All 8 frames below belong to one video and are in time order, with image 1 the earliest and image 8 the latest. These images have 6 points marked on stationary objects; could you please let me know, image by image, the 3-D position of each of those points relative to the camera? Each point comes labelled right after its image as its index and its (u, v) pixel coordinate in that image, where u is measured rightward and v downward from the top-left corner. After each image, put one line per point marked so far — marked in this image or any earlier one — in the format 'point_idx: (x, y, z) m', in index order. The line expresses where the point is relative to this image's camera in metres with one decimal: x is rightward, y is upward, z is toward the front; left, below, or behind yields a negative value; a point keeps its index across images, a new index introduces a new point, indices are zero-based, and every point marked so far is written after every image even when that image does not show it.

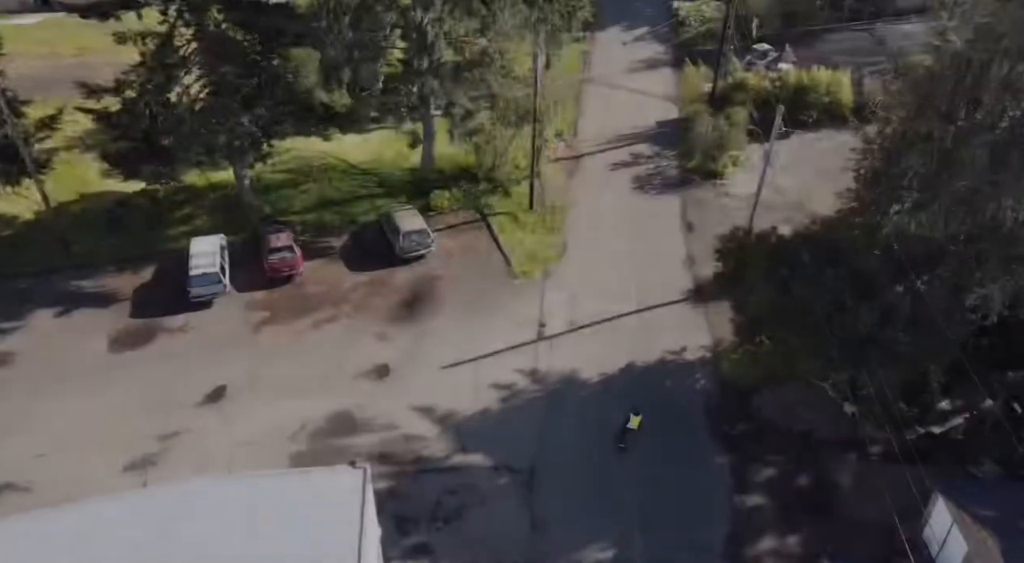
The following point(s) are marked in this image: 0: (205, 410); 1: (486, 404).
0: (-7.8, -3.3, +18.3) m
1: (-0.7, -3.2, +18.7) m
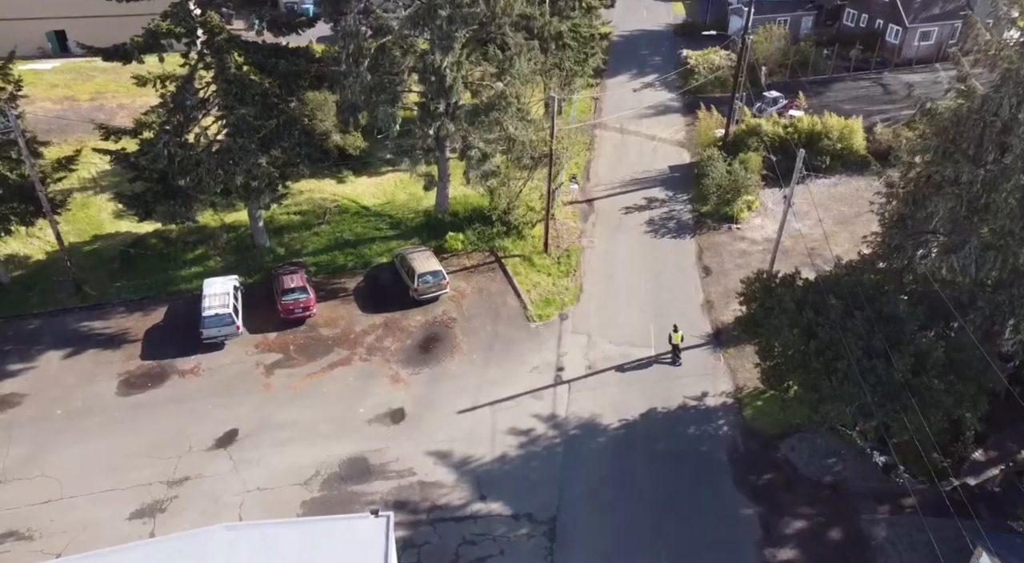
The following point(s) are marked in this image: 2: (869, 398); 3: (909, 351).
0: (-7.3, -4.3, +17.8) m
1: (-0.2, -4.3, +18.2) m
2: (+7.6, -2.5, +15.3) m
3: (+8.4, -1.5, +15.3) m
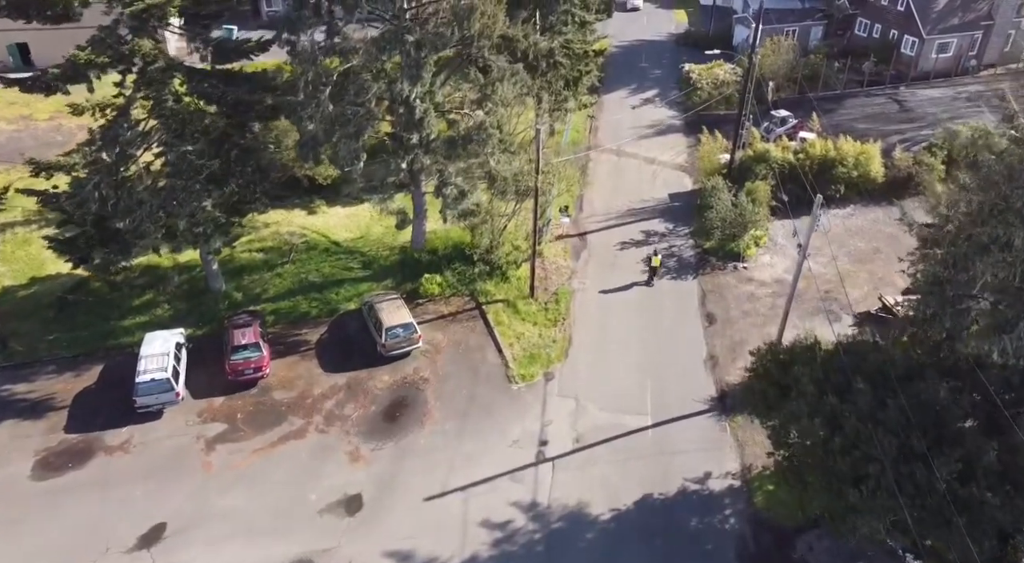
0: (-8.0, -5.8, +15.2) m
1: (-0.8, -5.8, +15.6) m
2: (+7.0, -4.1, +12.7) m
3: (+7.8, -3.1, +12.7) m
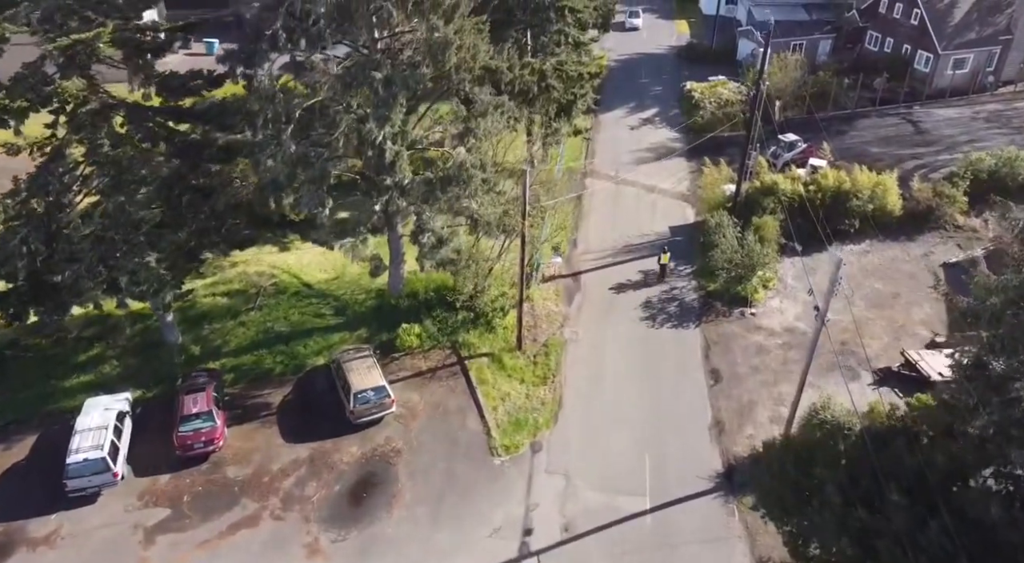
0: (-8.4, -7.3, +13.1) m
1: (-1.3, -7.4, +13.5) m
2: (+6.5, -5.6, +10.6) m
3: (+7.4, -4.6, +10.6) m
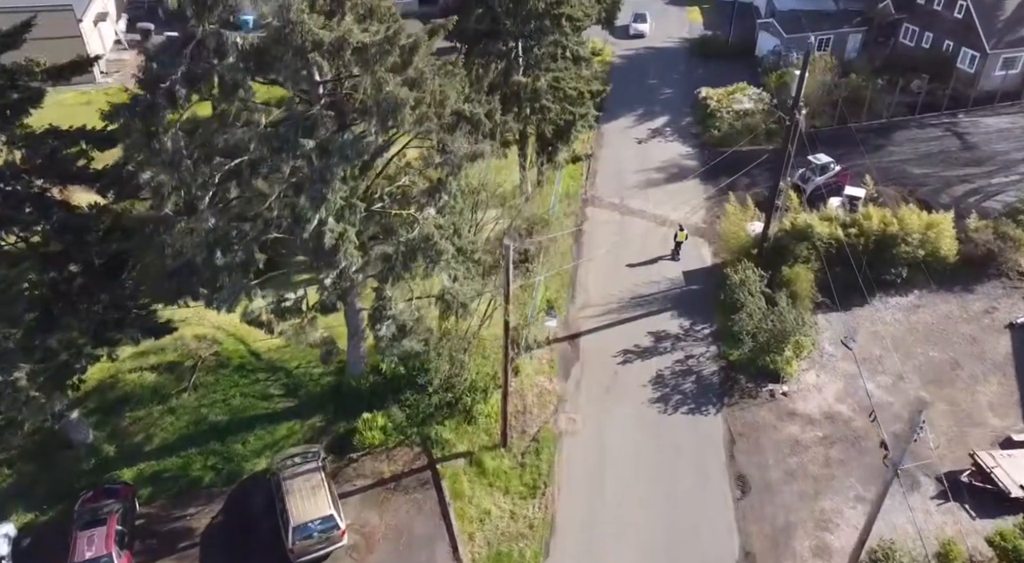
0: (-8.9, -9.7, +9.6) m
1: (-1.7, -9.7, +10.0) m
2: (+6.1, -8.1, +7.0) m
3: (+6.9, -7.1, +6.9) m
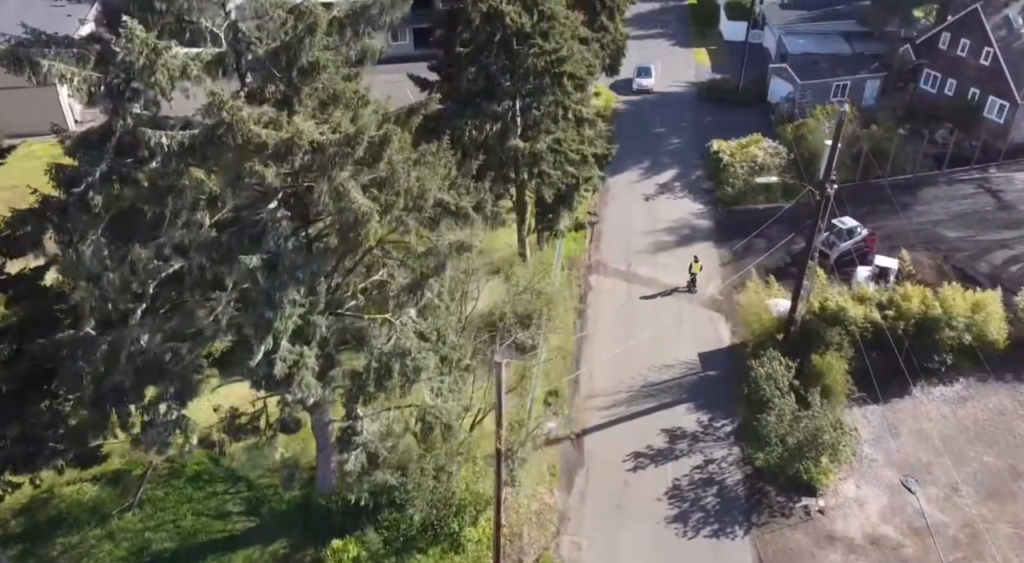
0: (-9.0, -11.7, +6.8) m
1: (-1.9, -11.7, +7.2) m
2: (+5.9, -10.0, +4.2) m
3: (+6.8, -9.0, +4.2) m
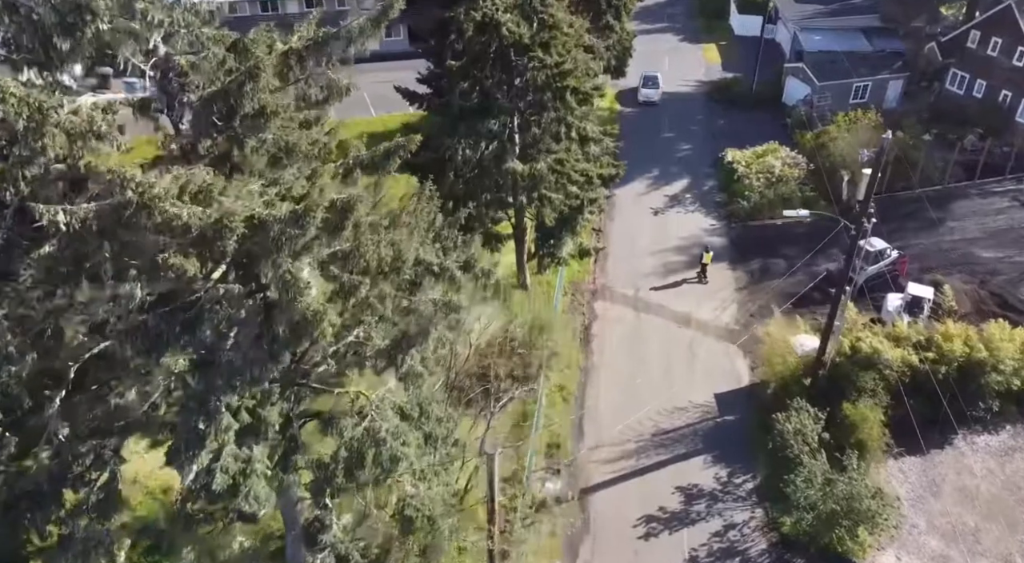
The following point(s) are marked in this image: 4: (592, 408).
0: (-9.1, -13.0, +5.1) m
1: (-1.9, -13.0, +5.4) m
2: (+5.8, -11.2, +2.4) m
3: (+6.7, -10.3, +2.3) m
4: (+2.1, -3.4, +19.5) m
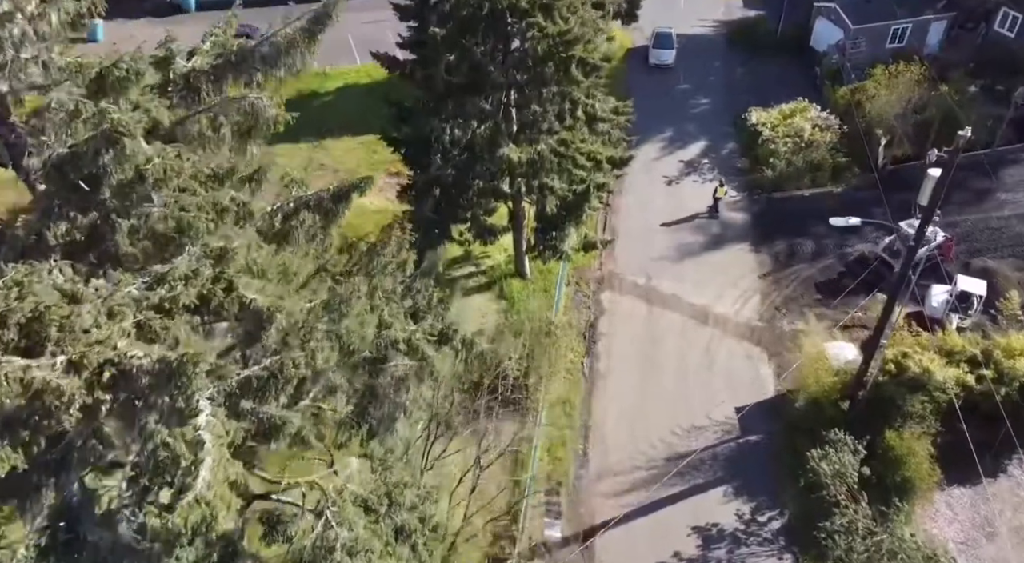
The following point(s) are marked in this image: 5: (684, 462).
0: (-9.2, -14.5, +4.0) m
1: (-2.0, -14.4, +4.3) m
2: (+5.7, -13.0, +1.1) m
3: (+6.5, -12.0, +0.9) m
4: (+2.1, -3.5, +17.3) m
5: (+4.0, -4.1, +16.5) m
